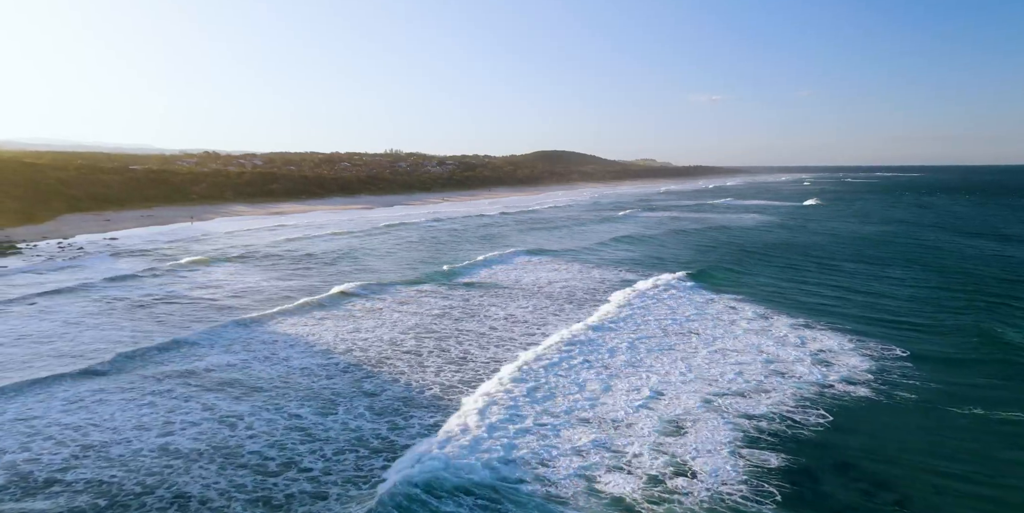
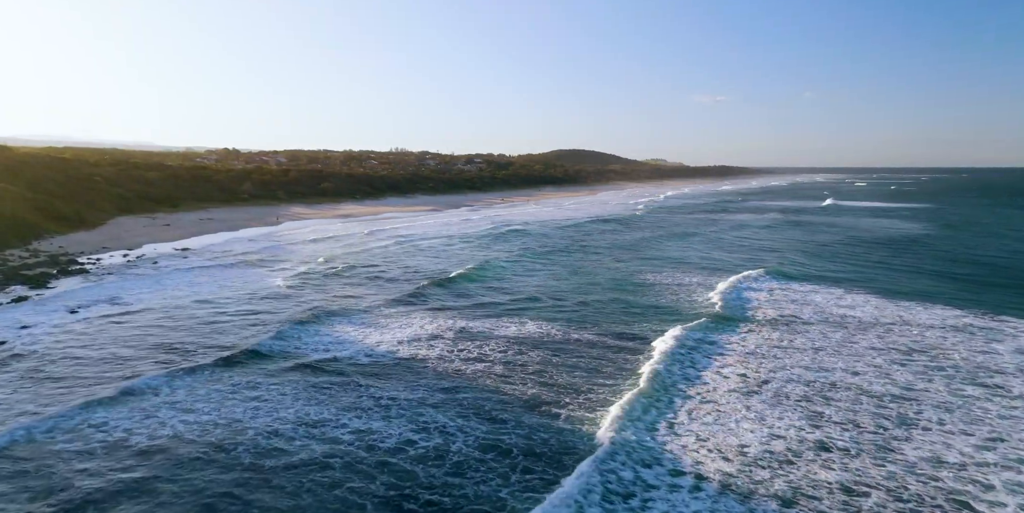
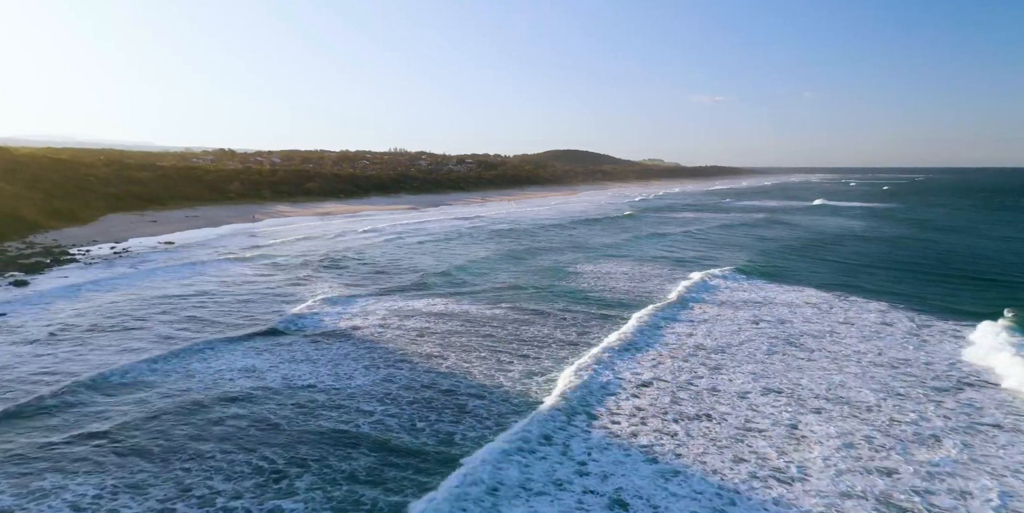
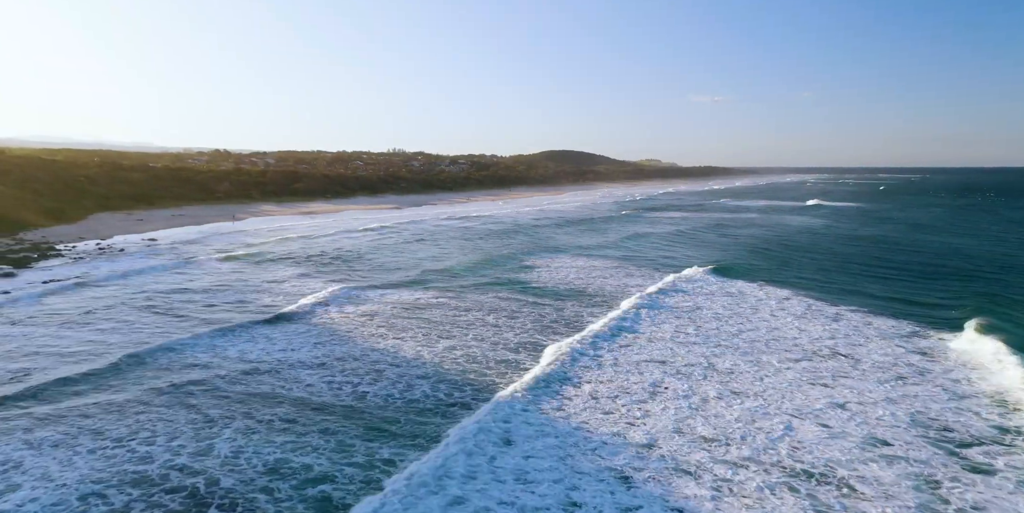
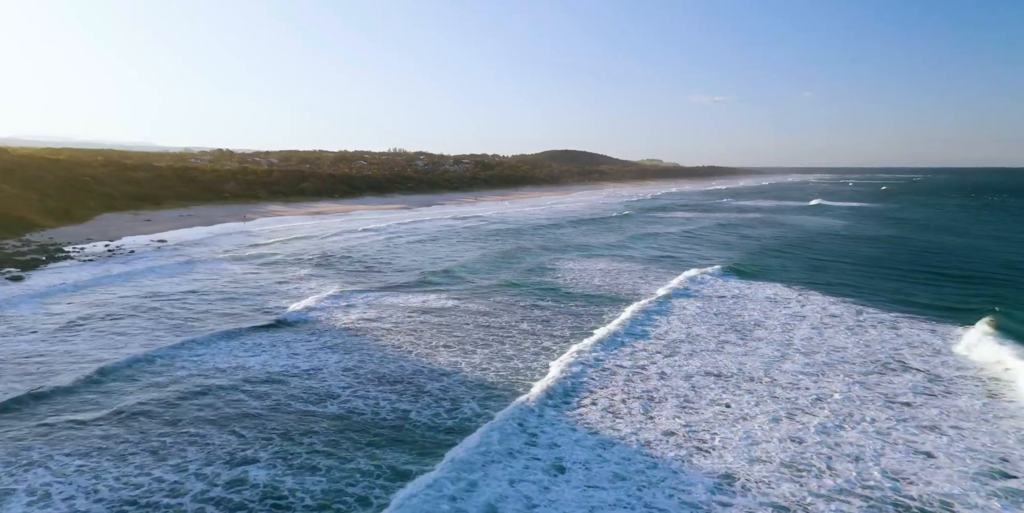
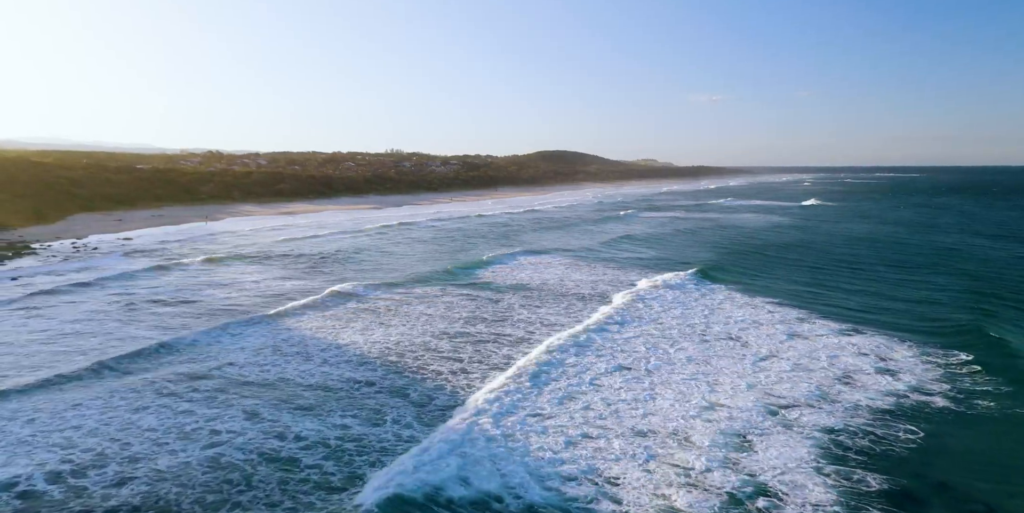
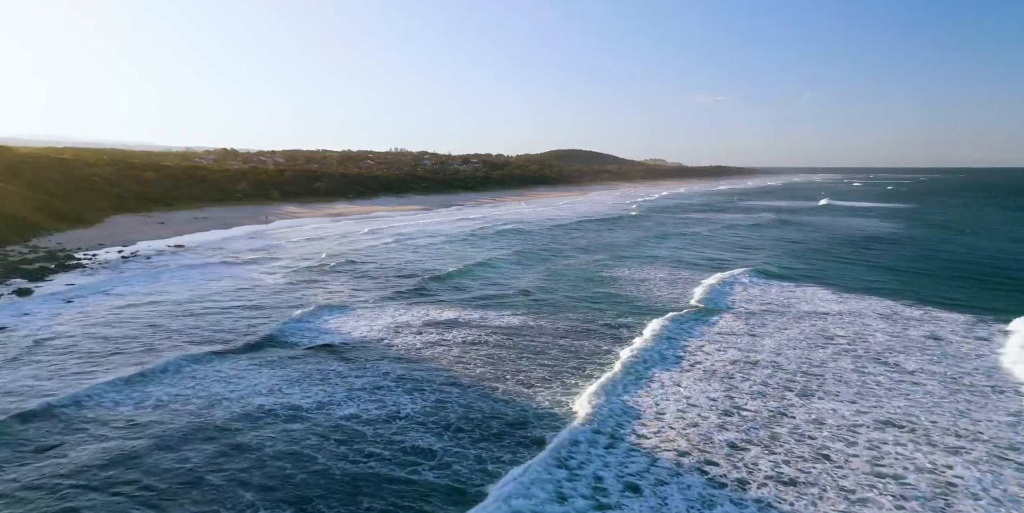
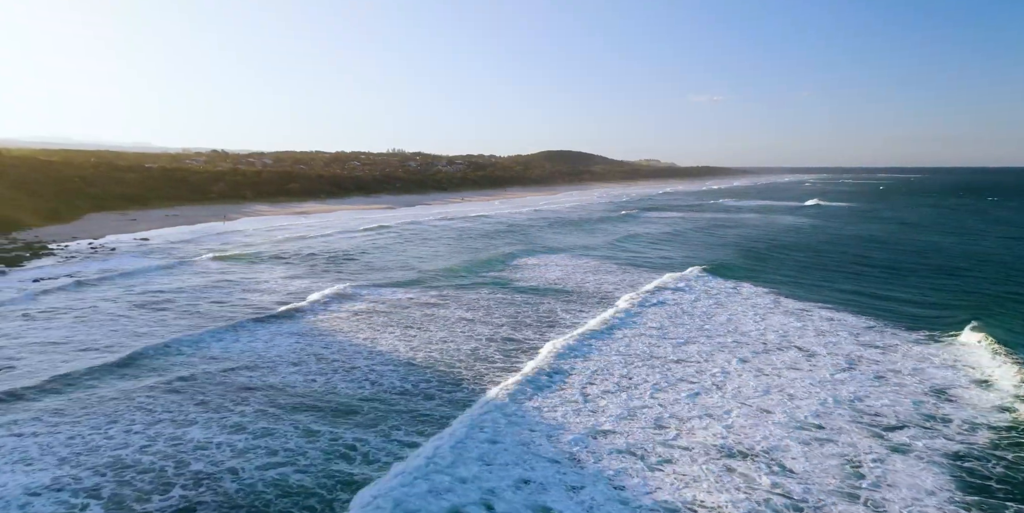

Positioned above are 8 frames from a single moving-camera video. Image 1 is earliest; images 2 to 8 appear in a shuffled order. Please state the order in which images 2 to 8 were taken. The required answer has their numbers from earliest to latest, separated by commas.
6, 8, 4, 5, 3, 7, 2
